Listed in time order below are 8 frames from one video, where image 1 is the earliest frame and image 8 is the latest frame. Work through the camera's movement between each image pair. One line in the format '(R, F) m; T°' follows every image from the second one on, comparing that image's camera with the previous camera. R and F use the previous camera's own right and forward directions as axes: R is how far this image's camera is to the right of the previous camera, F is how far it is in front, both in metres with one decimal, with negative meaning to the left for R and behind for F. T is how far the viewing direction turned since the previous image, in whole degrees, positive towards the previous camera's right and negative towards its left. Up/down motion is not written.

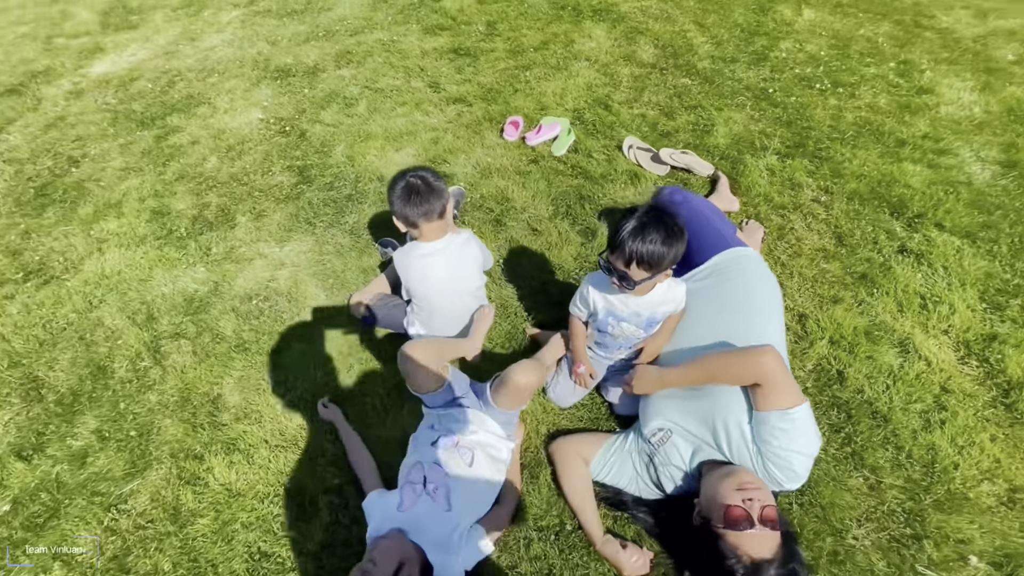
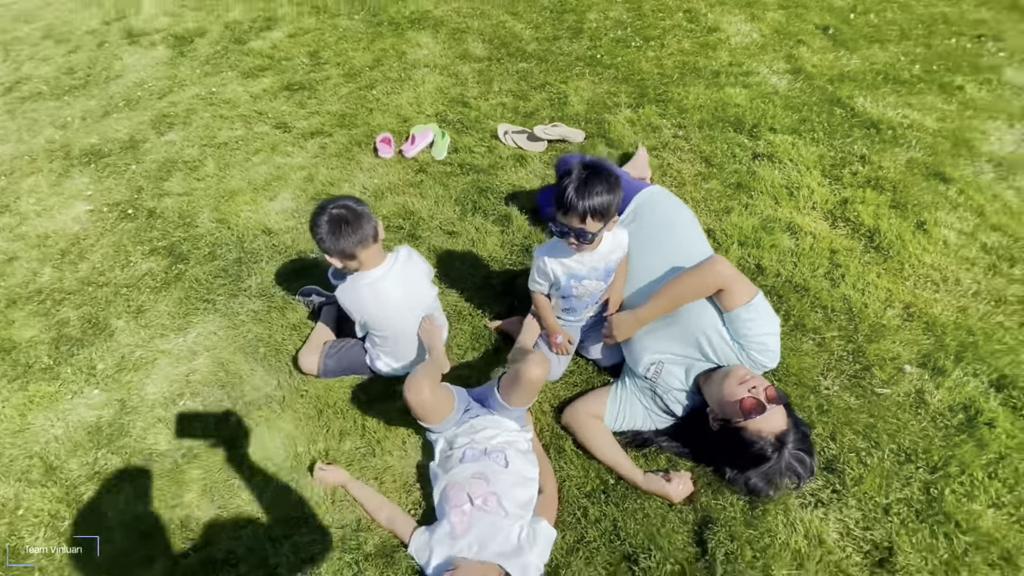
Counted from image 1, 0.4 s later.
(-0.4, 0.0) m; +14°
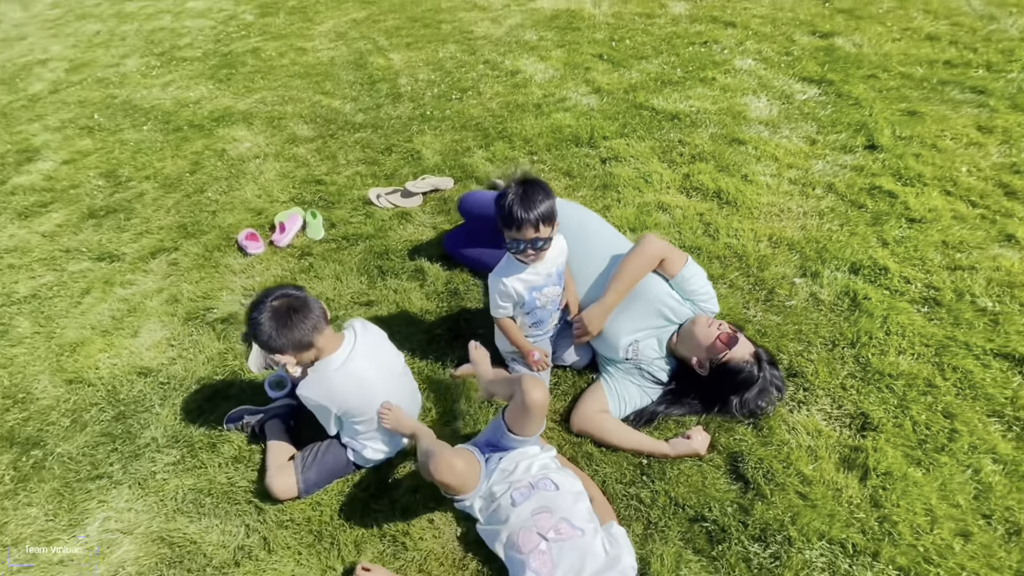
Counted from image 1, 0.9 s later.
(-0.6, +0.1) m; +19°
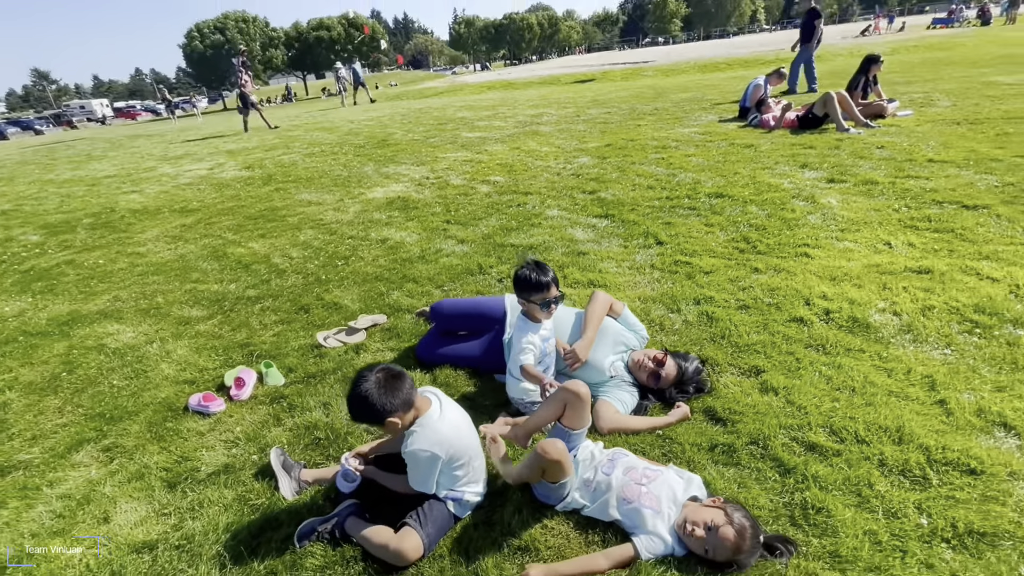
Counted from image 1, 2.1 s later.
(-1.3, -0.4) m; +26°
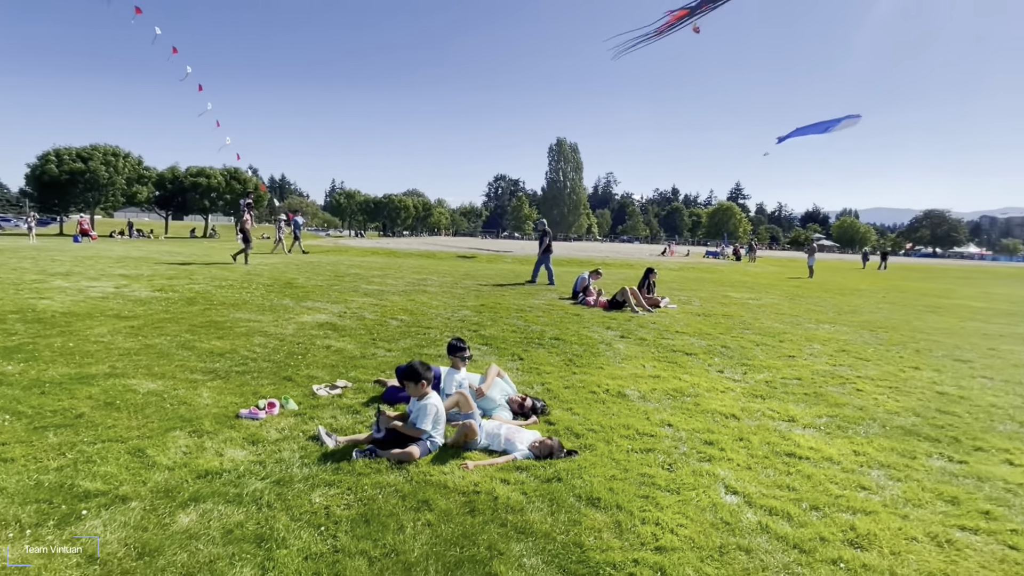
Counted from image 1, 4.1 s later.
(-1.0, -2.8) m; +16°
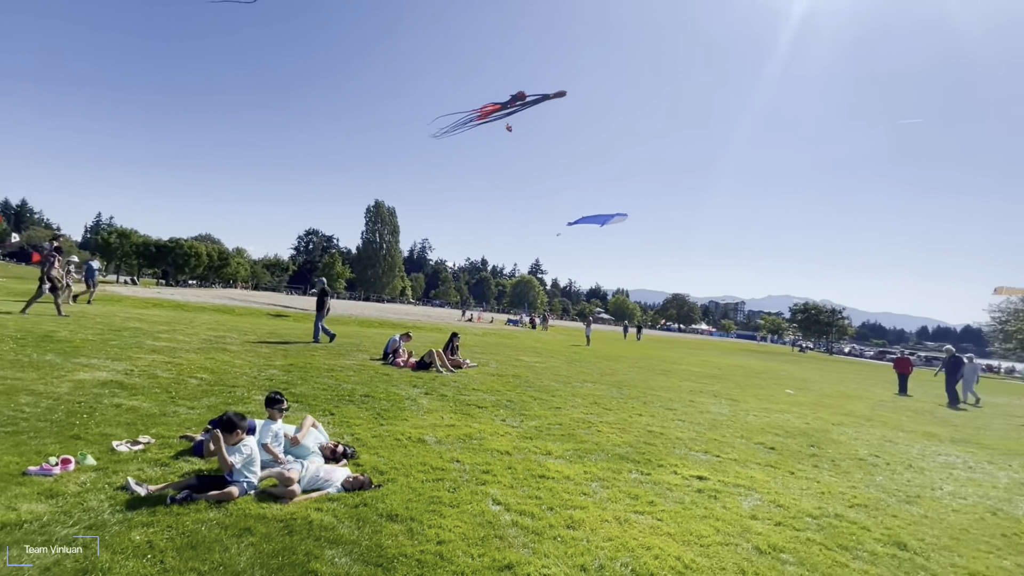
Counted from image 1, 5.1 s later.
(-0.2, -1.5) m; +21°
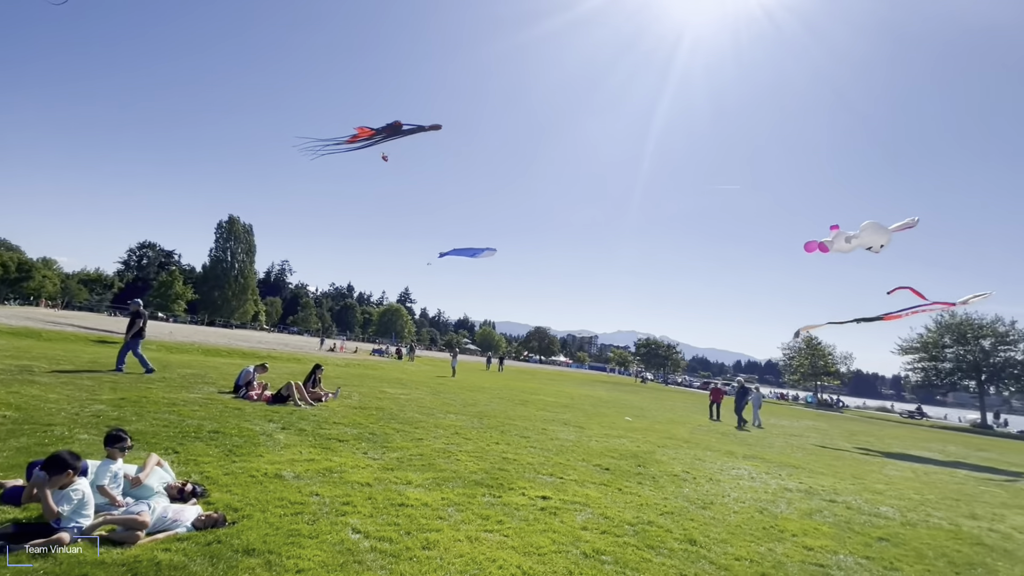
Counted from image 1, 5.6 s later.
(0.0, -0.8) m; +15°
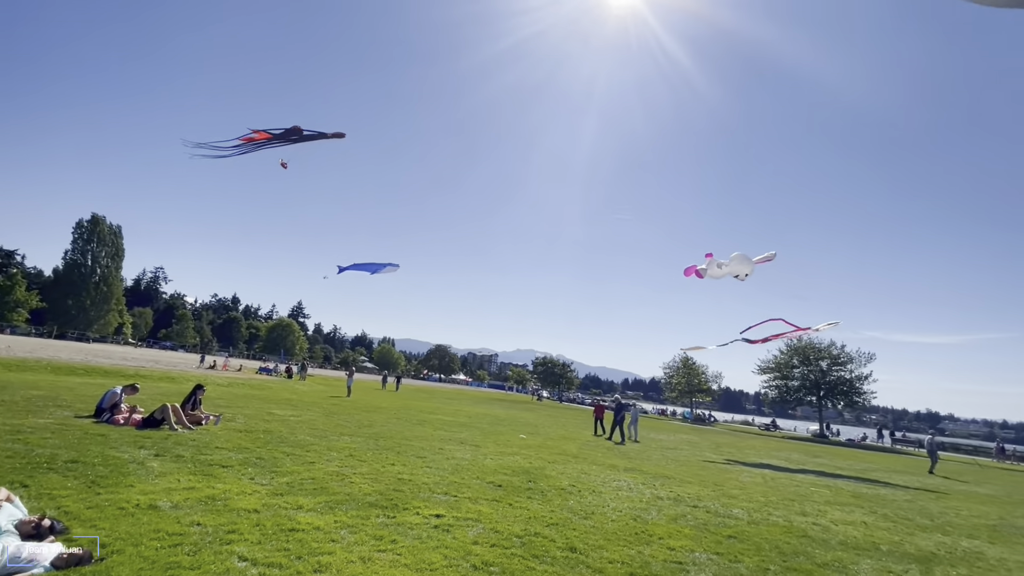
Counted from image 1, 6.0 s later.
(0.0, -0.5) m; +11°
